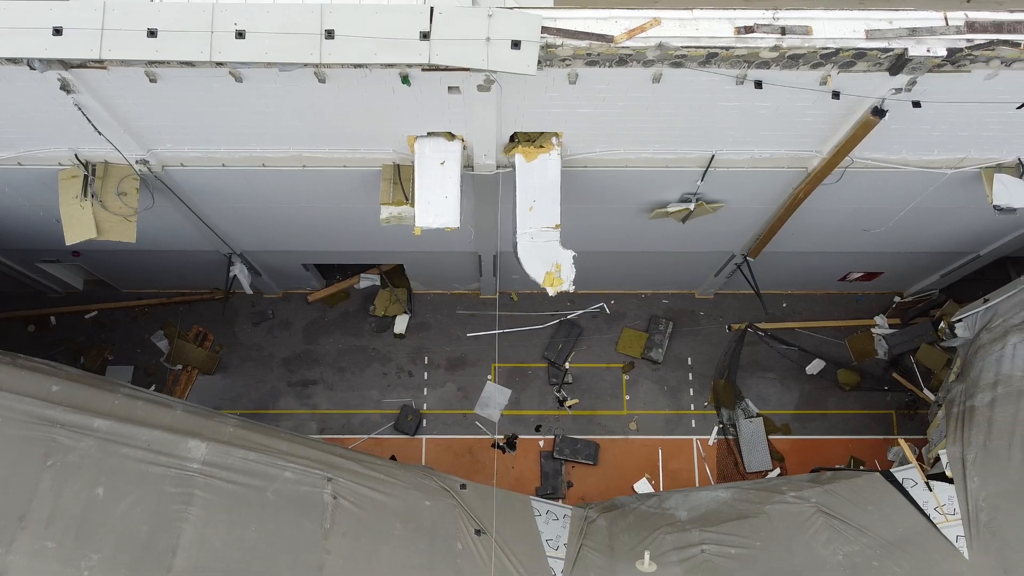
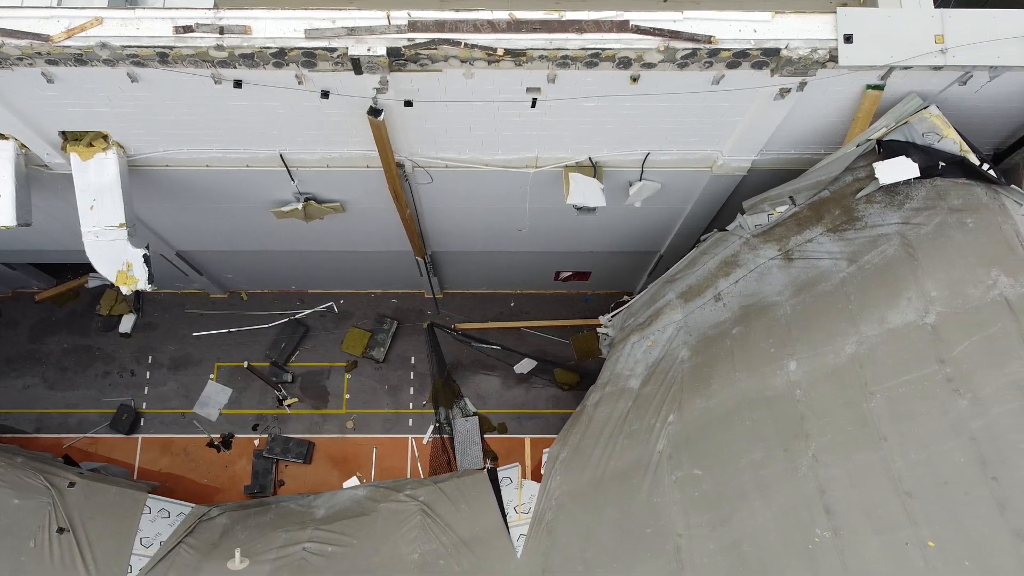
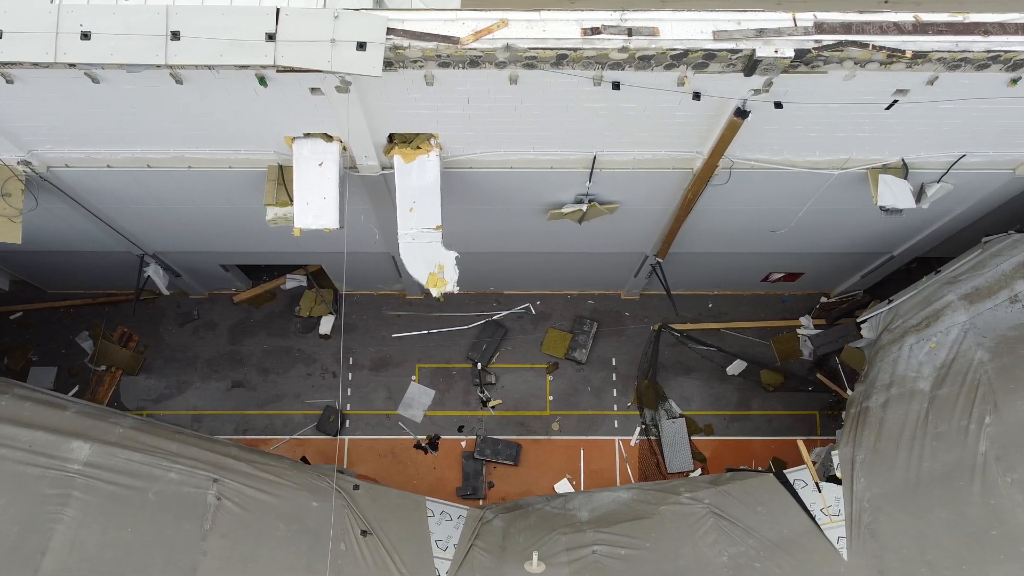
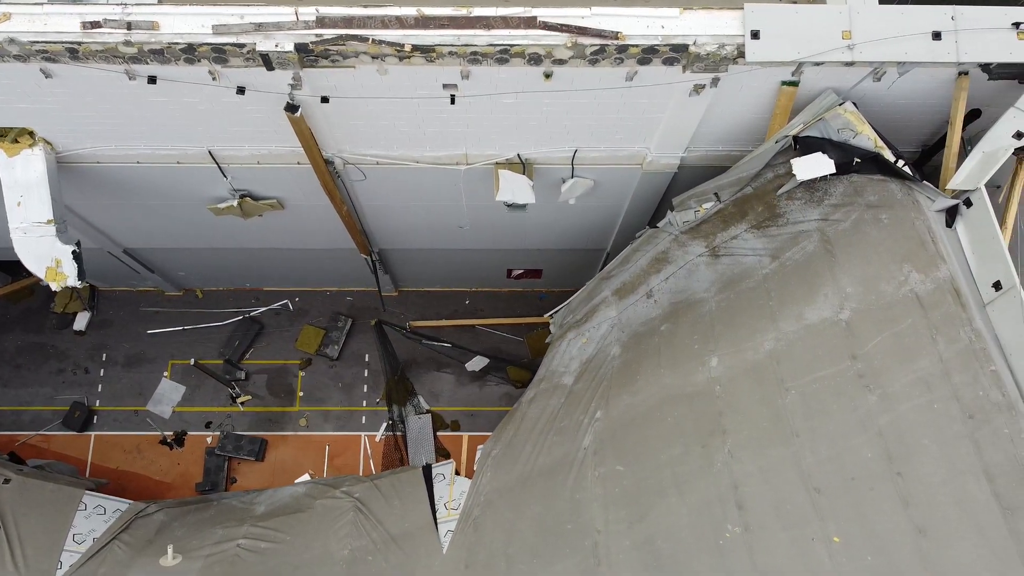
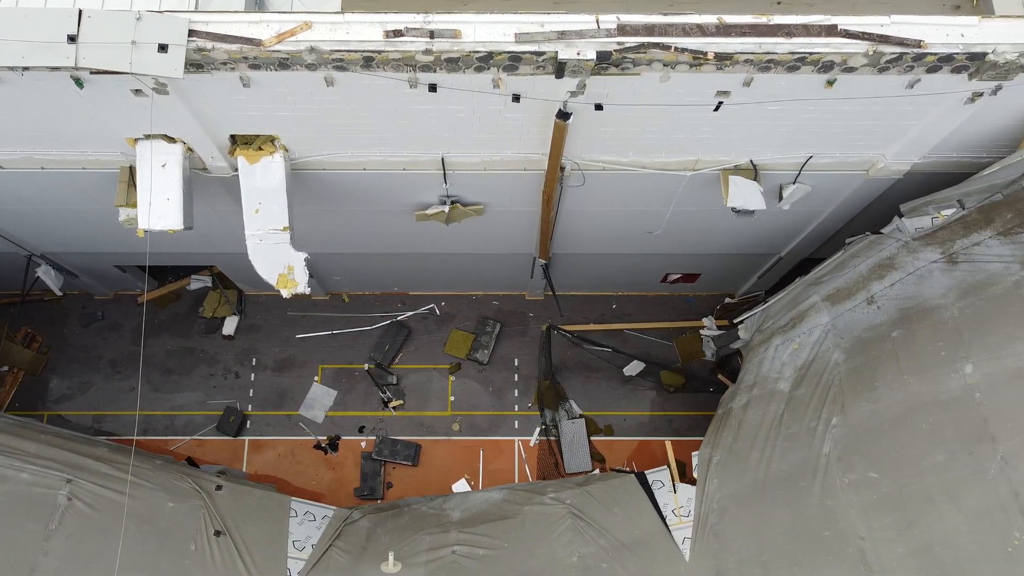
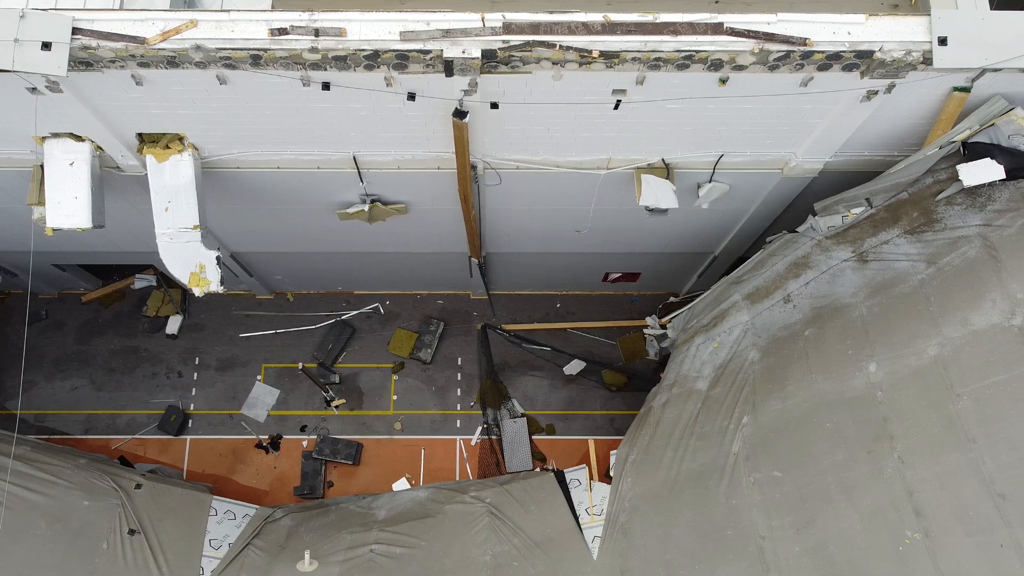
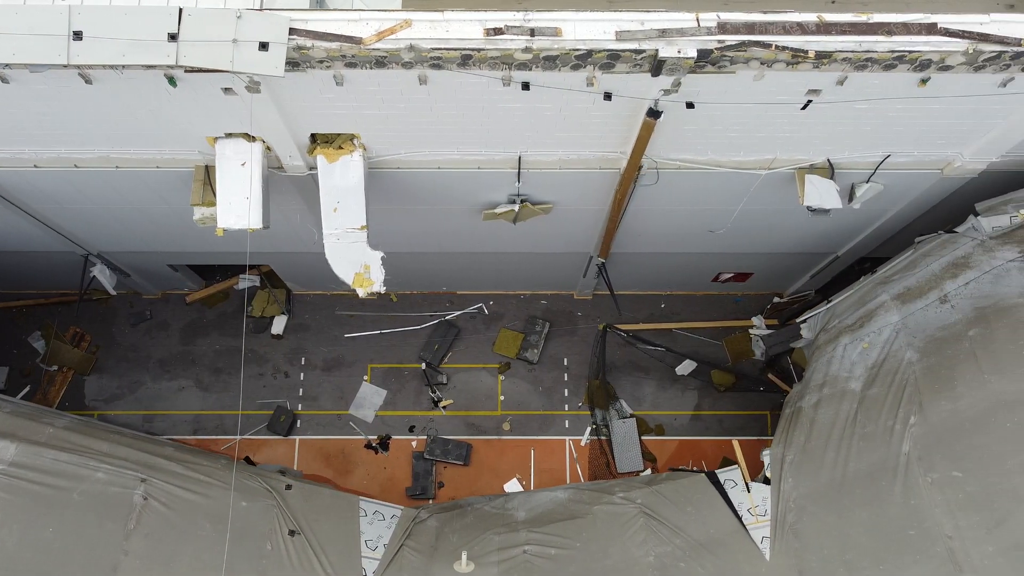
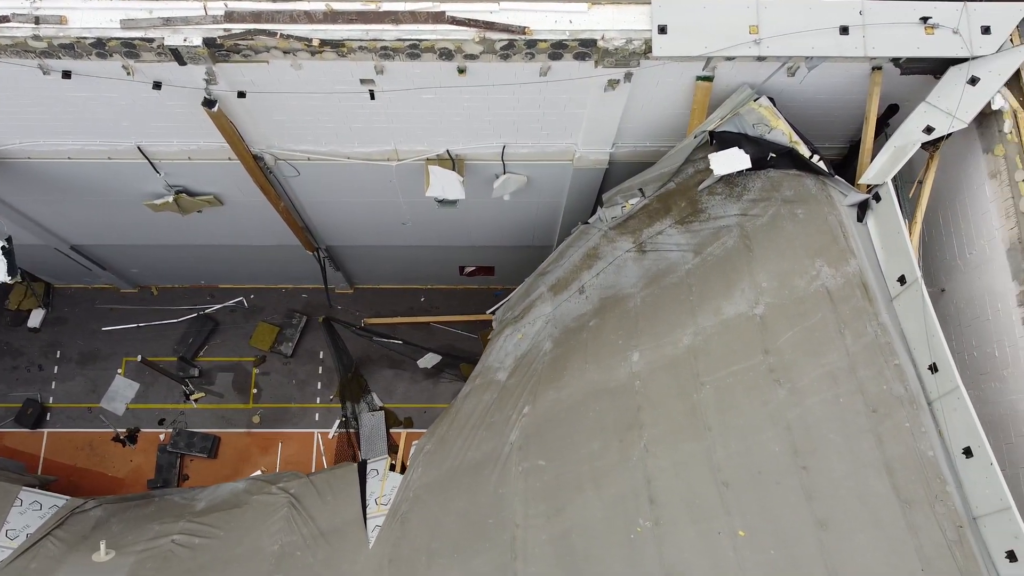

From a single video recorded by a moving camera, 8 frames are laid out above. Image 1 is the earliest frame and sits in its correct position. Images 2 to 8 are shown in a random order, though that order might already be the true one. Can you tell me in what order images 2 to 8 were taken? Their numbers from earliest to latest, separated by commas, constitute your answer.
3, 7, 5, 6, 2, 4, 8
